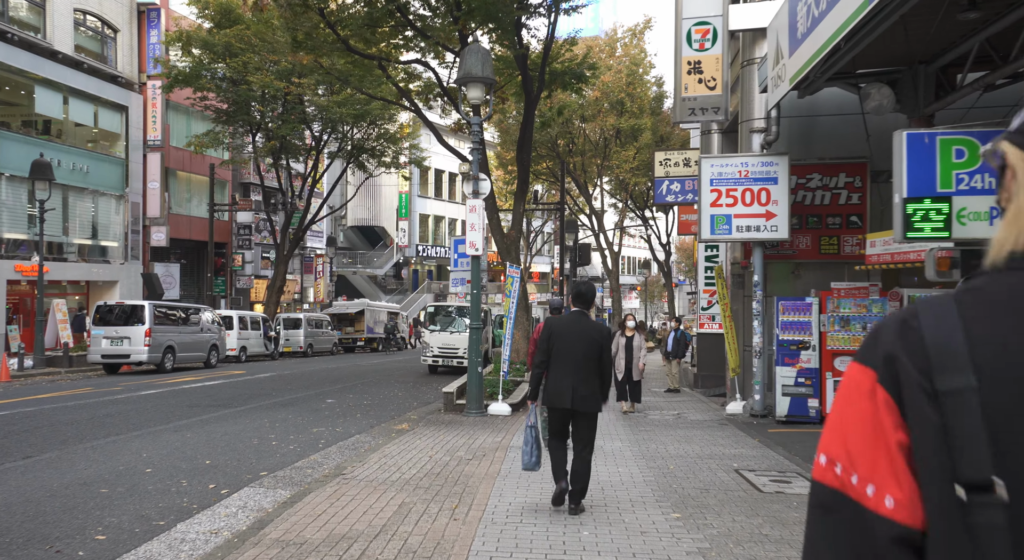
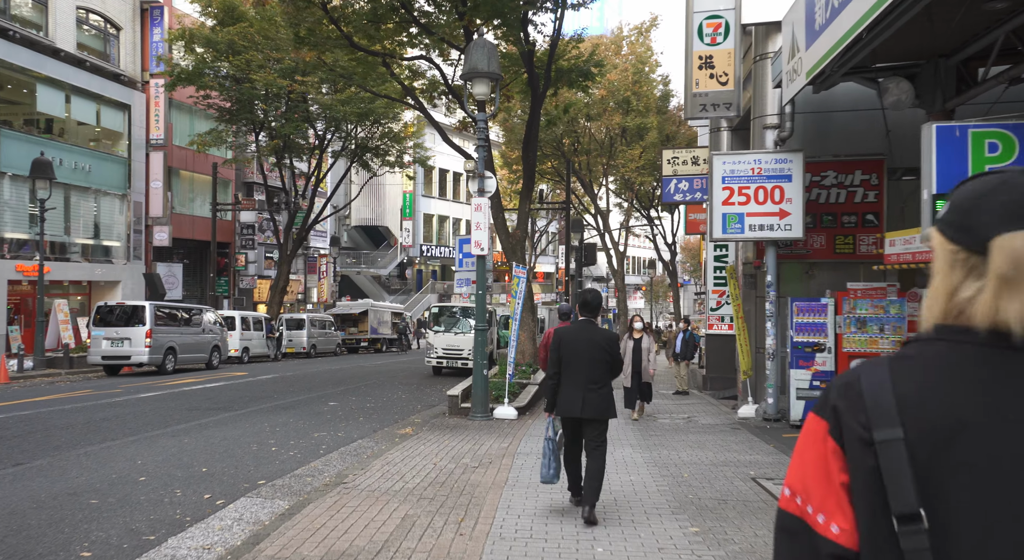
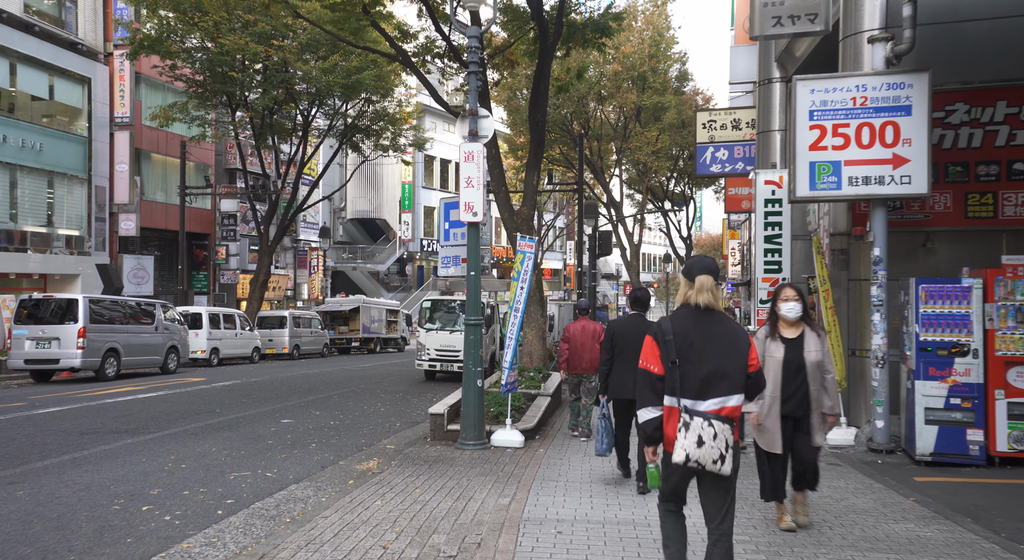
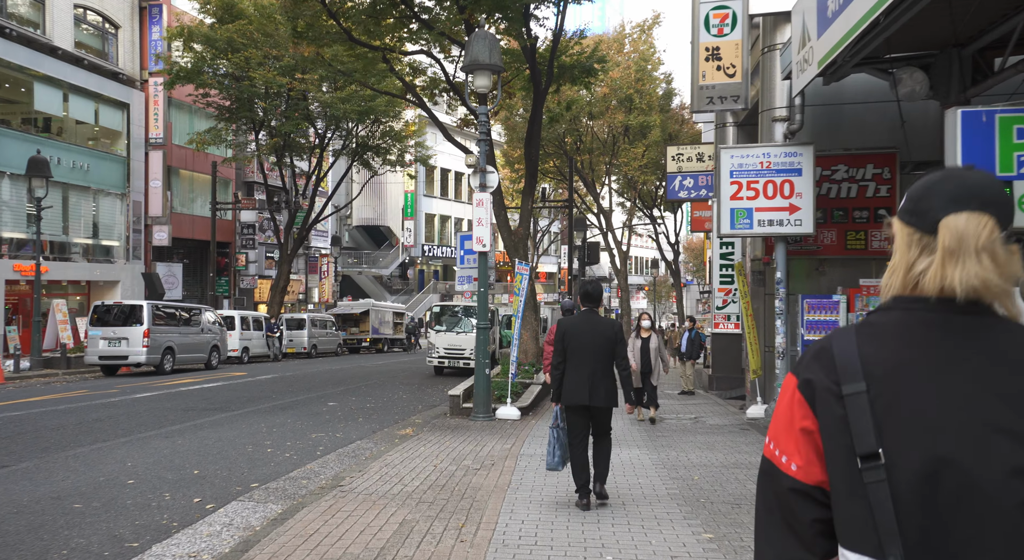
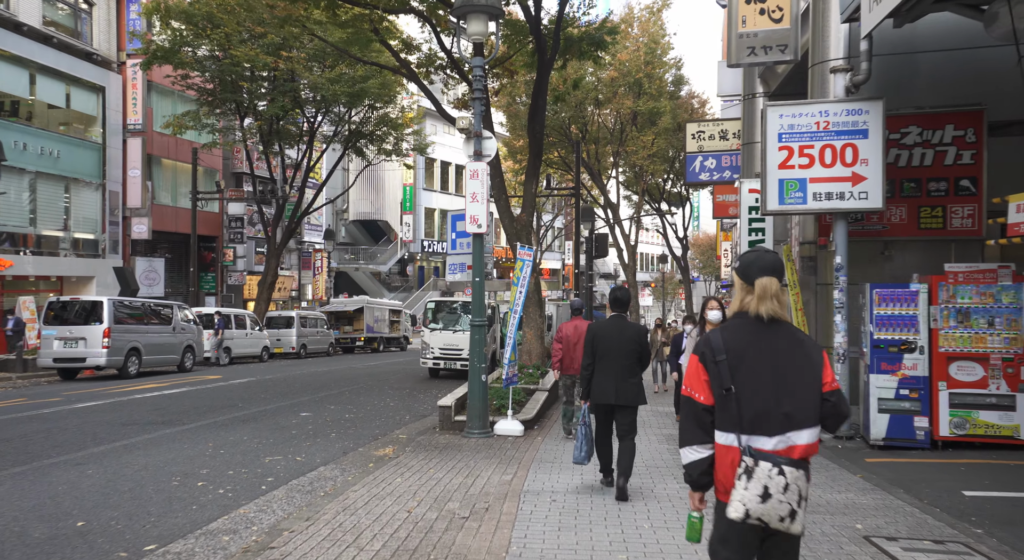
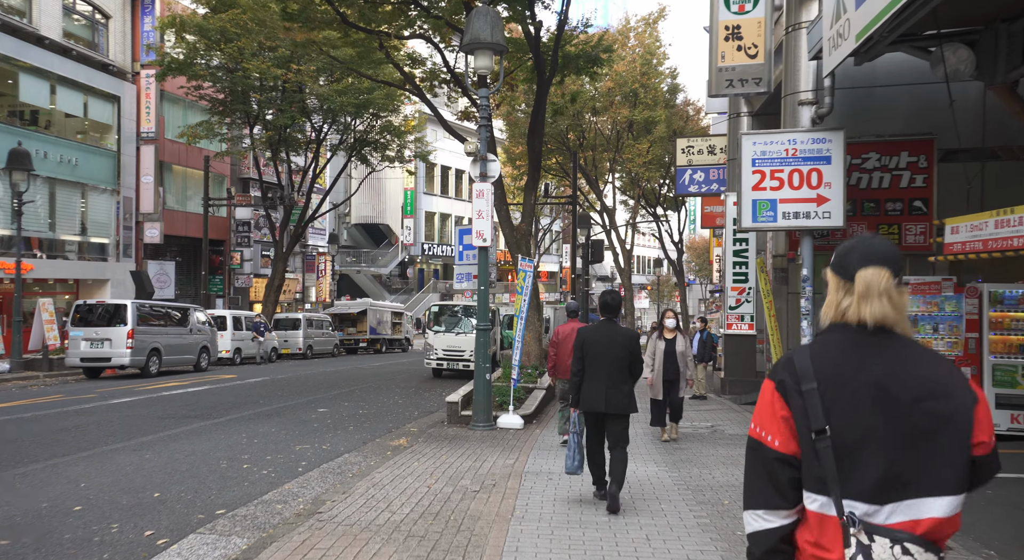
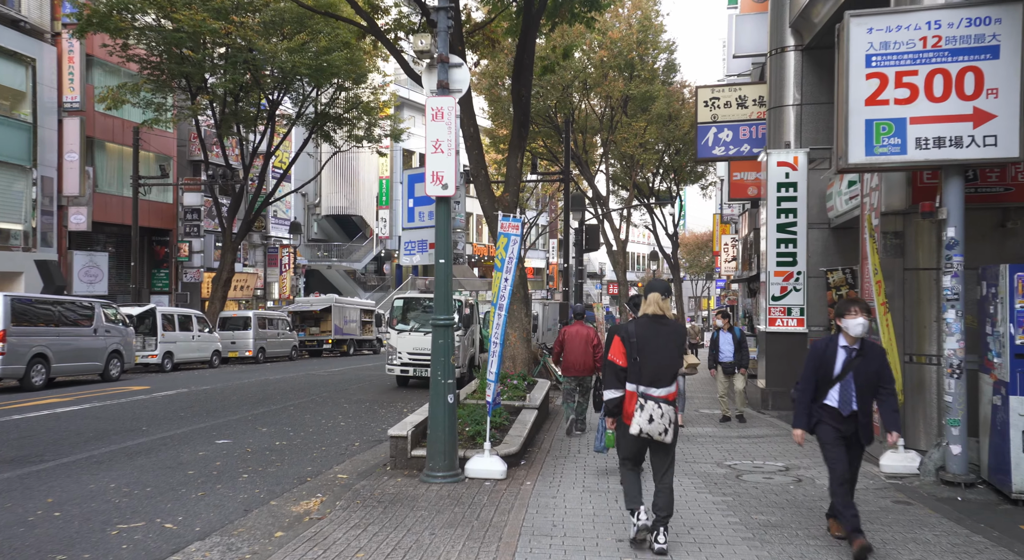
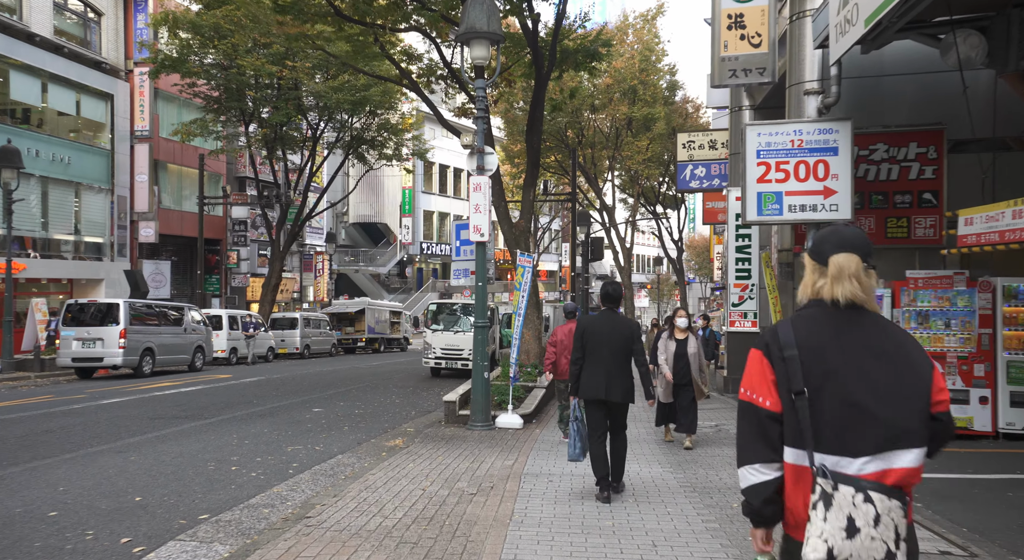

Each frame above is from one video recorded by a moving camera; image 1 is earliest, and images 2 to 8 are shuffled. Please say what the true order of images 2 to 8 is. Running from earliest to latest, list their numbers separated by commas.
2, 4, 6, 8, 5, 3, 7
